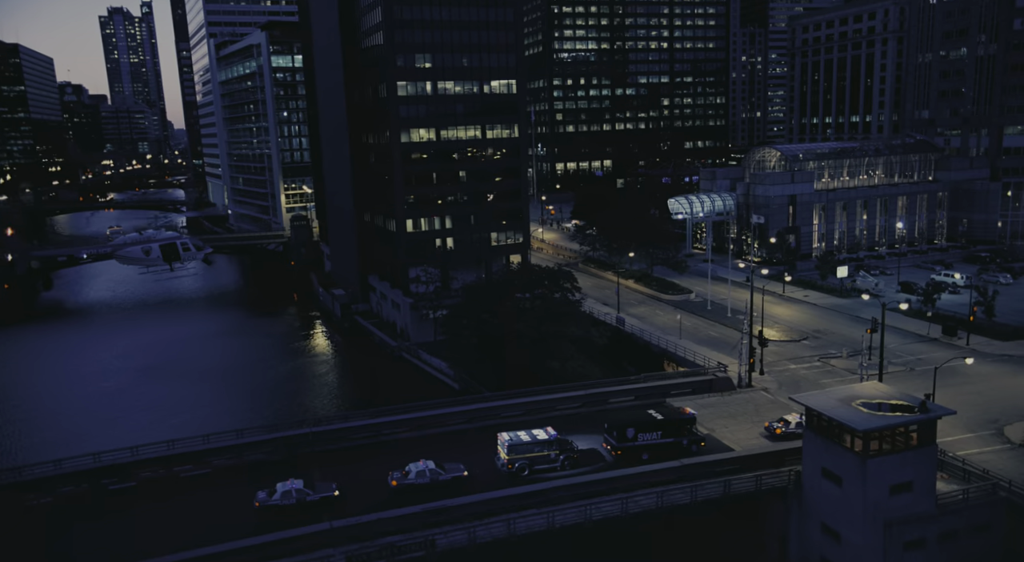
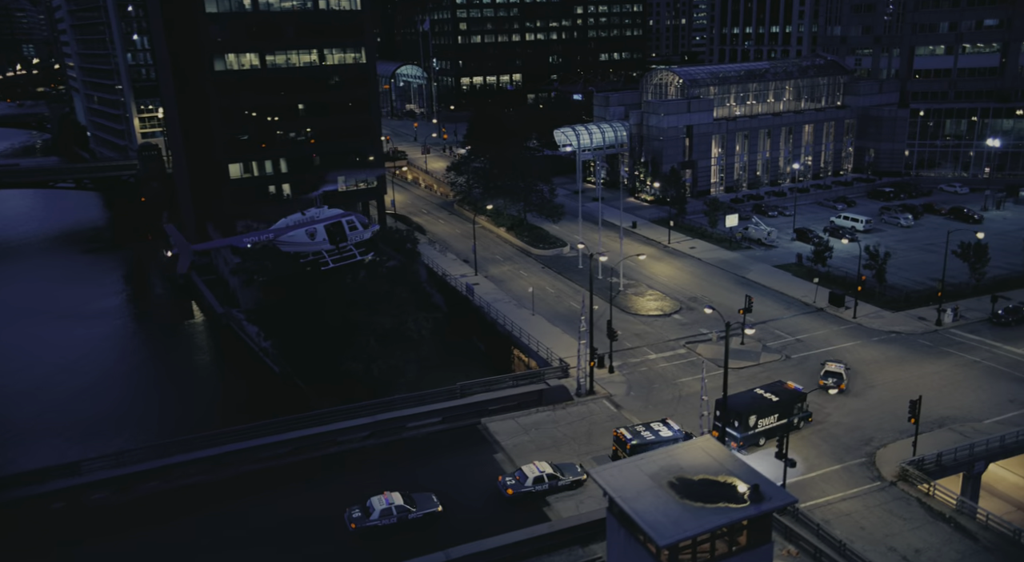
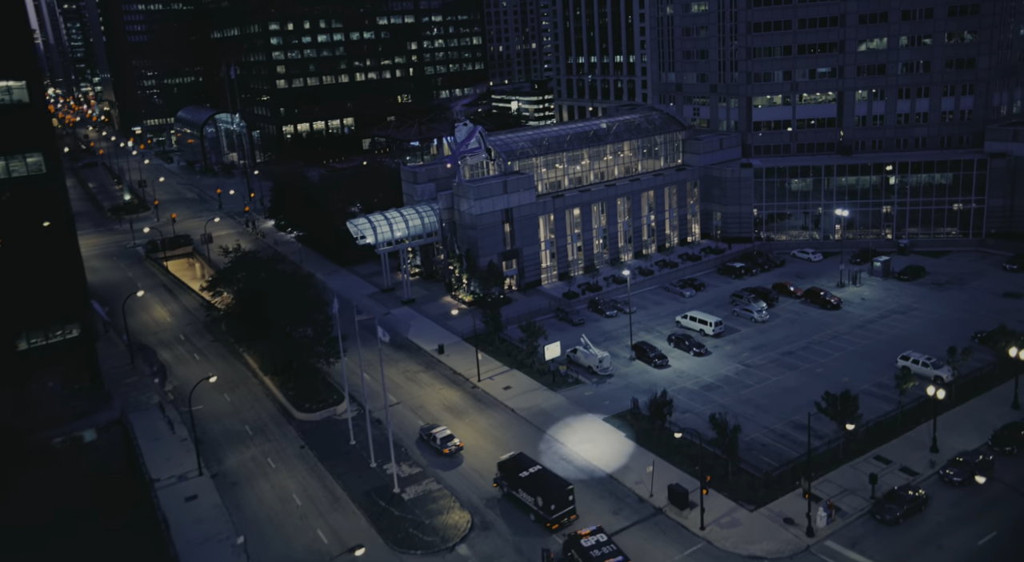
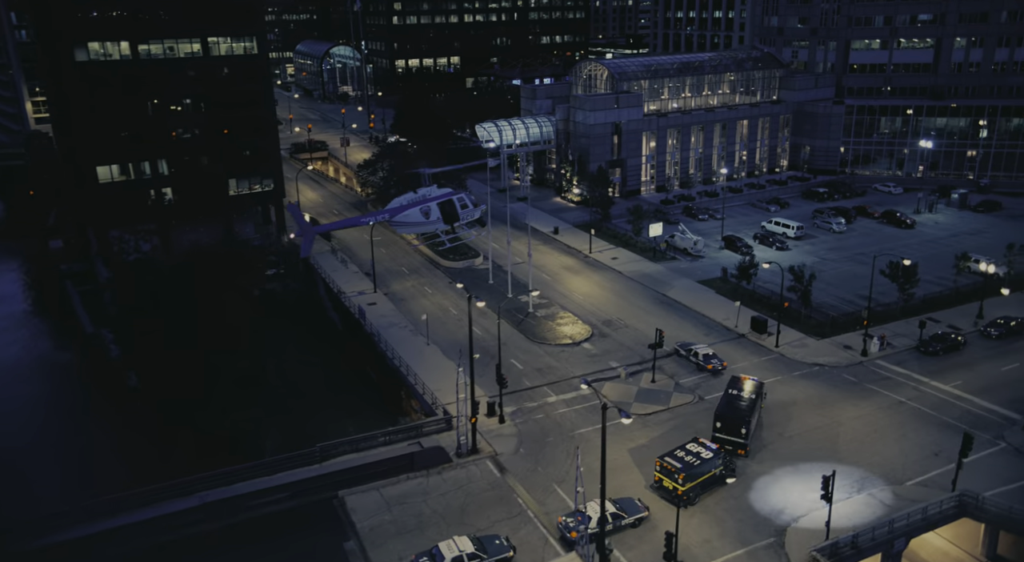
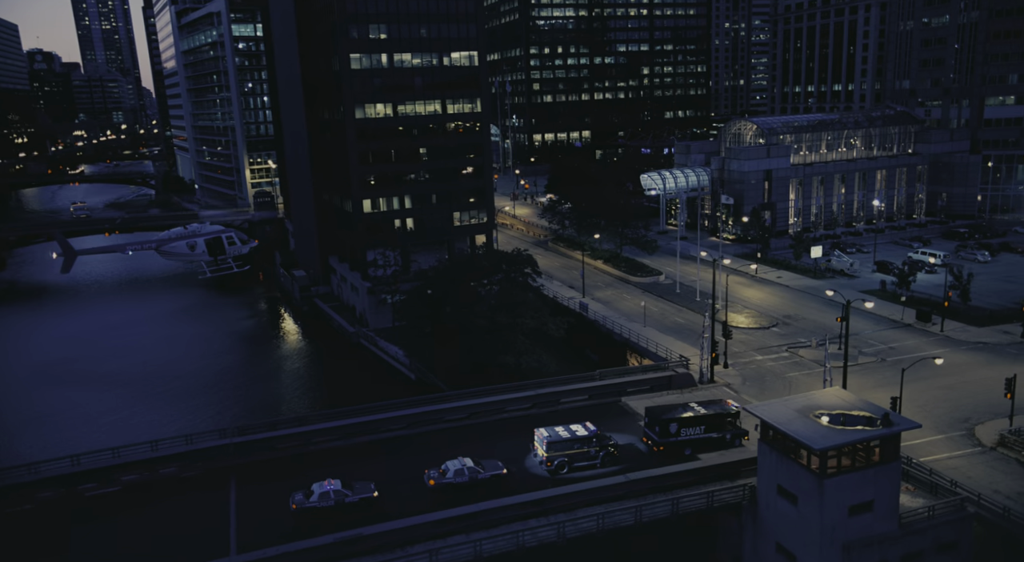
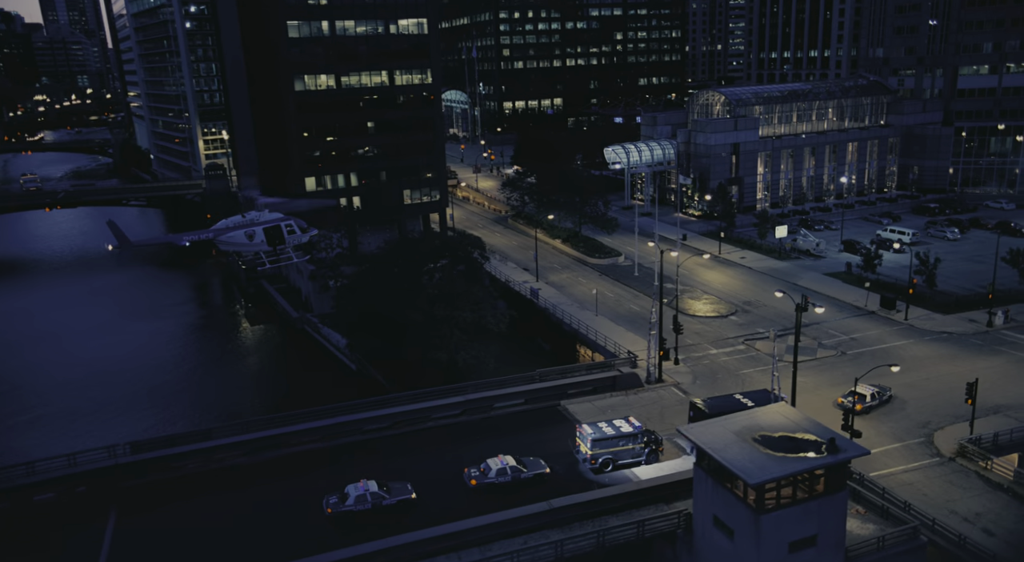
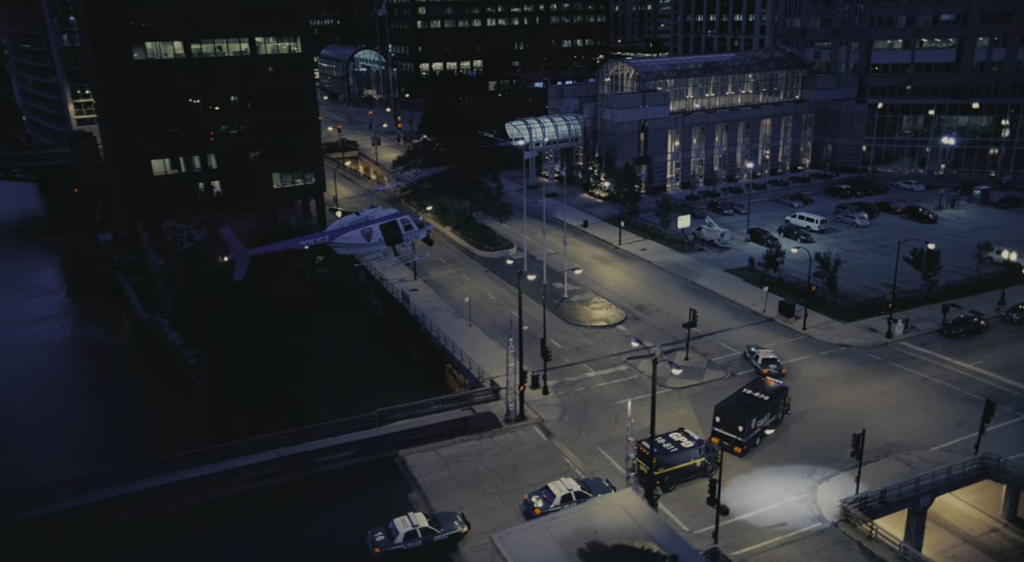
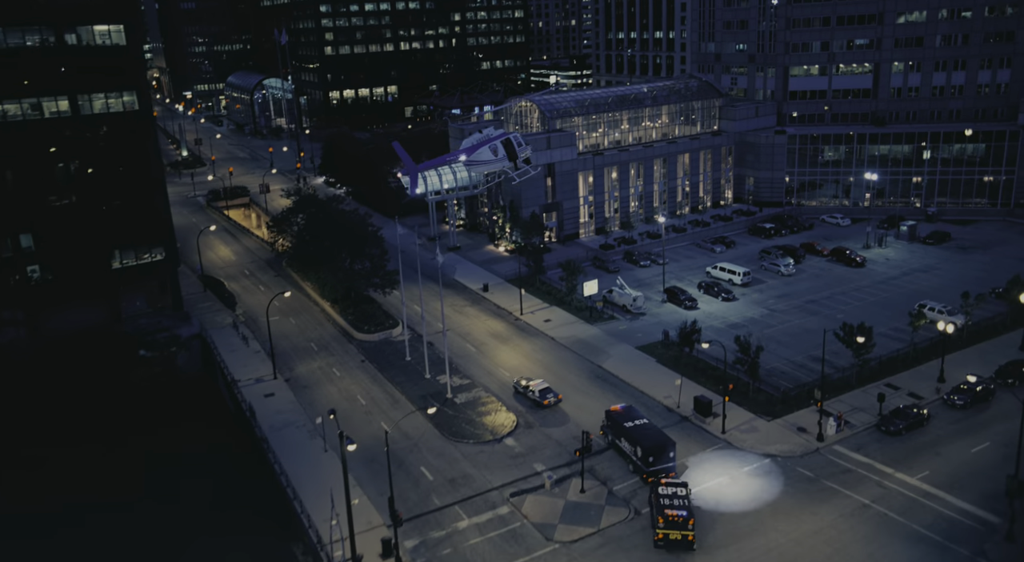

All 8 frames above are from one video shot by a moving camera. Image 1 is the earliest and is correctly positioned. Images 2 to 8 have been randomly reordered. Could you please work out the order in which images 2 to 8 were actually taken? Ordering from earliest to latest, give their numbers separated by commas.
5, 6, 2, 7, 4, 8, 3
